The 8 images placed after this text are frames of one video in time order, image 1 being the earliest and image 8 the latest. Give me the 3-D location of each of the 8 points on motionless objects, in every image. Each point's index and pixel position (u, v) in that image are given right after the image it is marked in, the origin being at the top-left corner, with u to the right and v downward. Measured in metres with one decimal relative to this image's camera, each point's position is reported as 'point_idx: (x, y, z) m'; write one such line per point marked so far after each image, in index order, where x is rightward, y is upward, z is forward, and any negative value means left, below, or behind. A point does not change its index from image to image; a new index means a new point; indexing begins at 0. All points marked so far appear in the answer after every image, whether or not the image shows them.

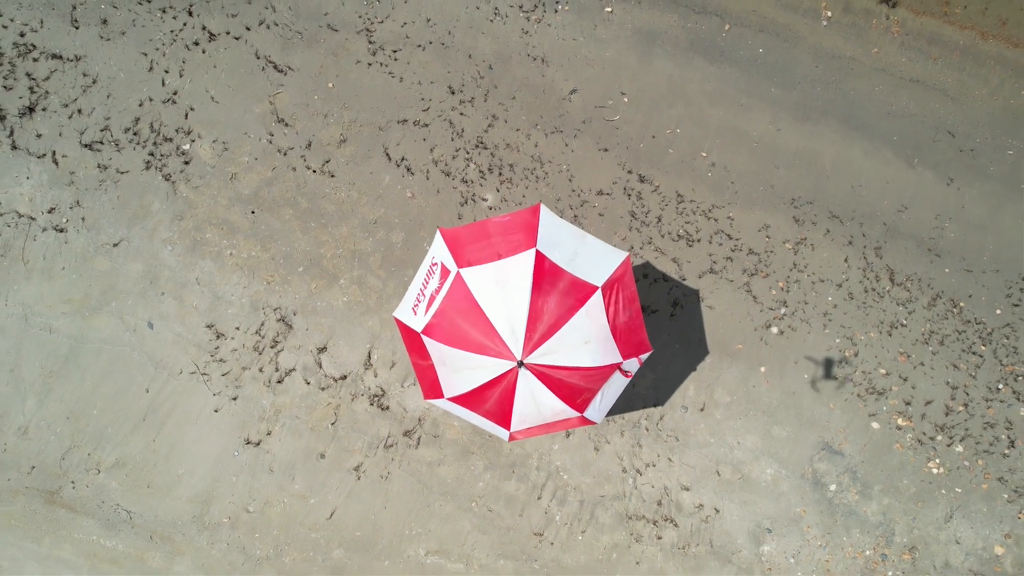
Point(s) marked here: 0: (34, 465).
0: (-3.0, -1.1, +2.8) m
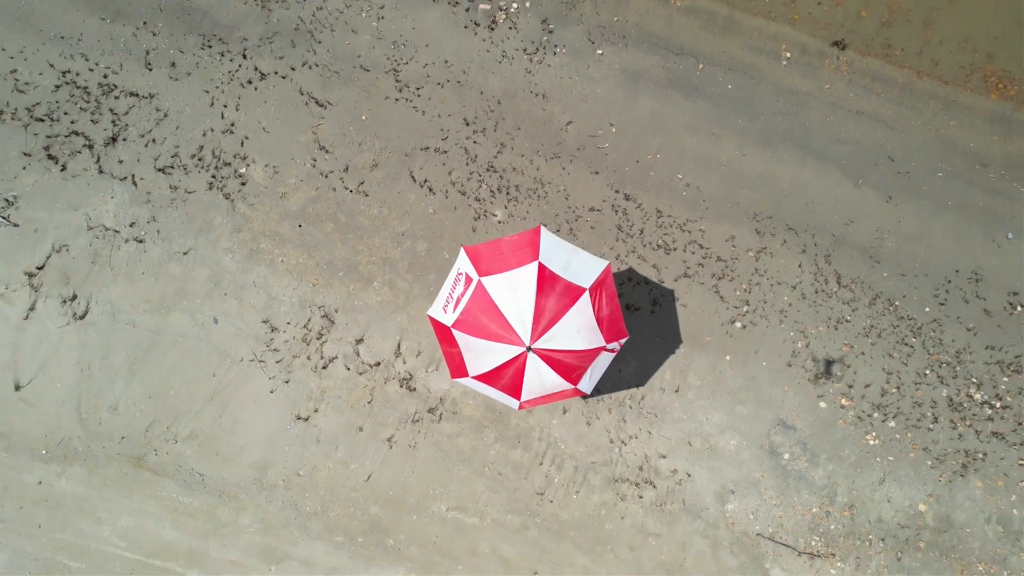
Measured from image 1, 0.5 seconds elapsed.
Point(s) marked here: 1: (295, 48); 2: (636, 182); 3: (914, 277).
0: (-2.9, -1.1, +3.4) m
1: (-1.8, +2.0, +3.6) m
2: (+1.0, +0.8, +3.6) m
3: (+3.1, +0.1, +3.6) m
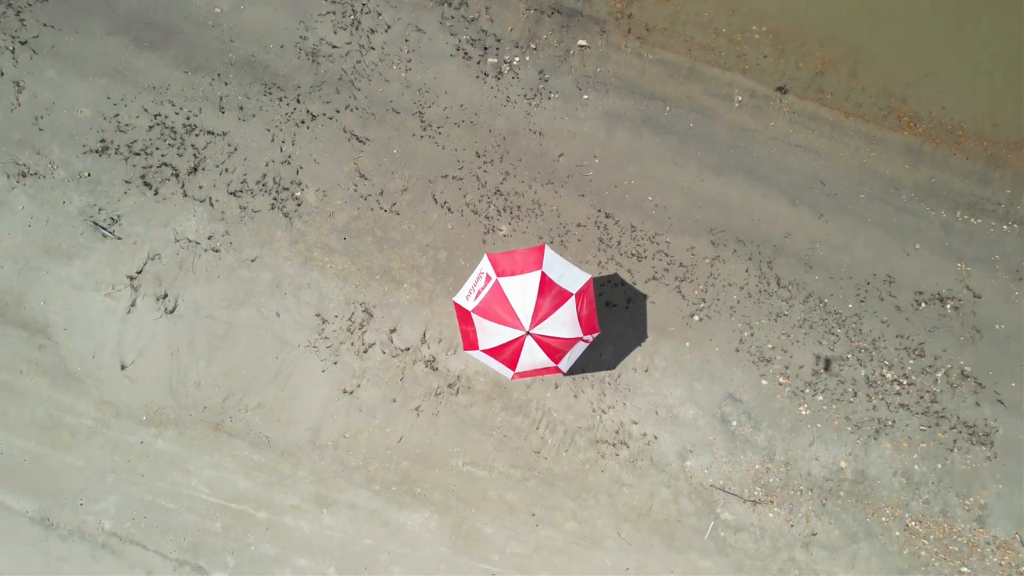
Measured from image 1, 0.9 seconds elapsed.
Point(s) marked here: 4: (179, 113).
0: (-2.9, -1.1, +4.3) m
1: (-1.7, +1.9, +4.5) m
2: (+1.0, +0.8, +4.4) m
3: (+3.1, +0.1, +4.4) m
4: (-3.3, +1.7, +4.5) m
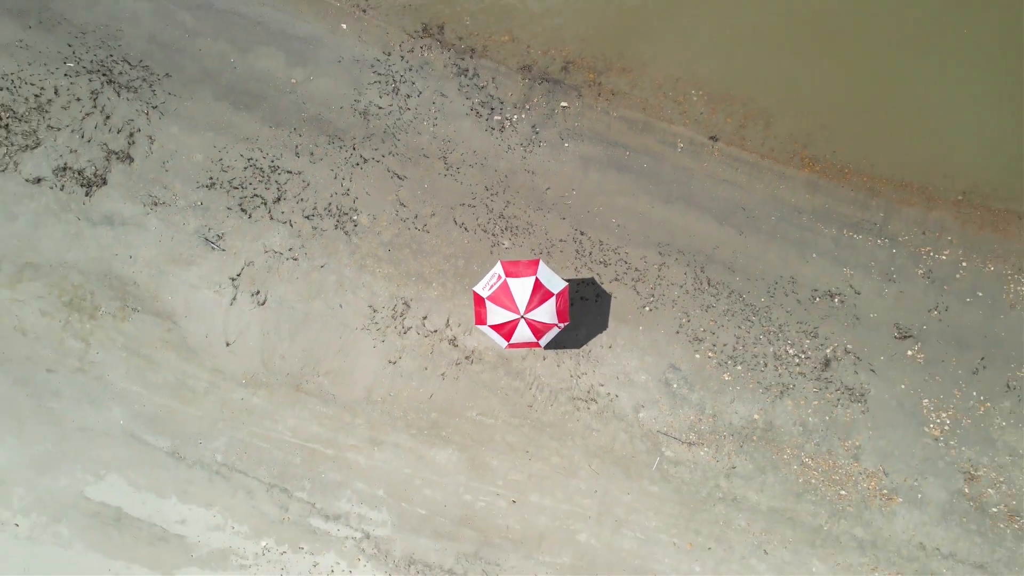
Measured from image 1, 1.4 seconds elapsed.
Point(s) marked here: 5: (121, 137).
0: (-2.9, -1.1, +5.9) m
1: (-1.7, +2.0, +6.1) m
2: (+1.0, +0.9, +6.0) m
3: (+3.1, +0.1, +5.9) m
4: (-3.3, +1.8, +6.1) m
5: (-5.1, +2.0, +5.9) m
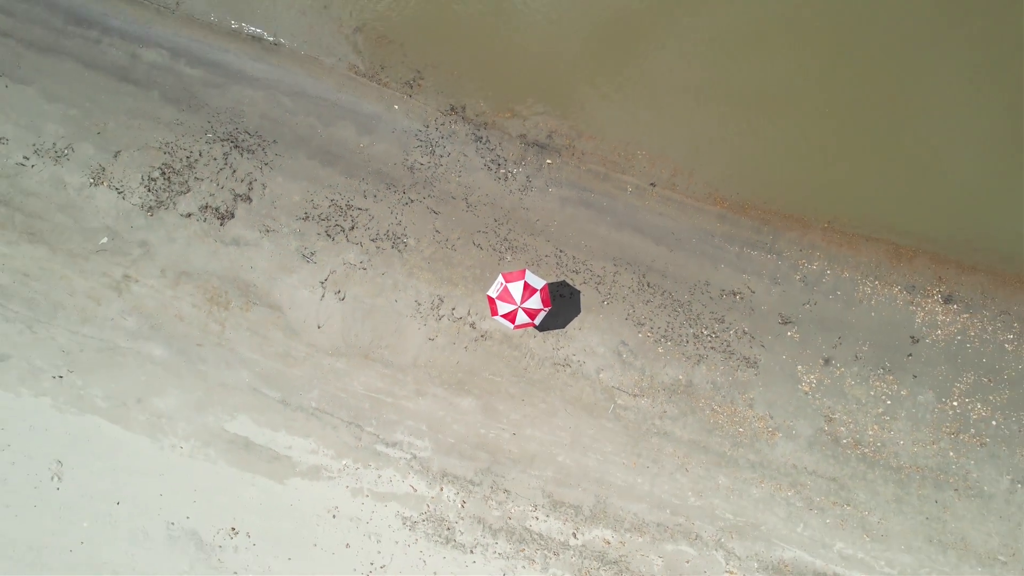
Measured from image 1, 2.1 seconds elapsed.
0: (-2.9, -1.1, +8.7) m
1: (-1.7, +2.0, +8.9) m
2: (+1.0, +0.8, +8.7) m
3: (+3.2, +0.1, +8.6) m
4: (-3.3, +1.7, +8.9) m
5: (-5.1, +2.0, +8.7) m
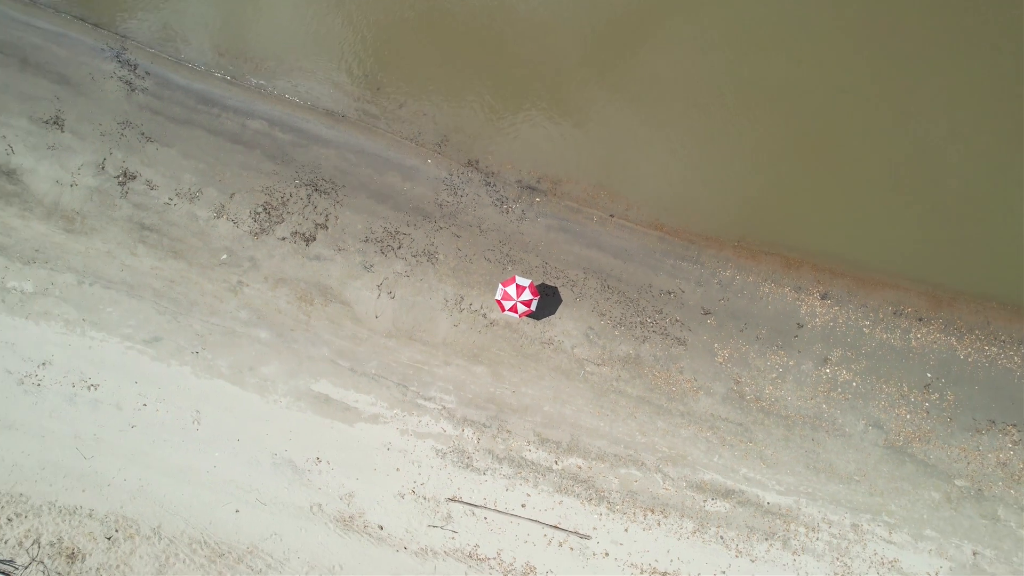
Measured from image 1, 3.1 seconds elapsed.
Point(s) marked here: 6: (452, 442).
0: (-2.9, -1.2, +12.2) m
1: (-1.7, +1.9, +12.5) m
2: (+1.0, +0.8, +12.3) m
3: (+3.2, +0.1, +12.1) m
4: (-3.3, +1.7, +12.5) m
5: (-5.1, +1.9, +12.3) m
6: (-1.5, -3.9, +11.7) m
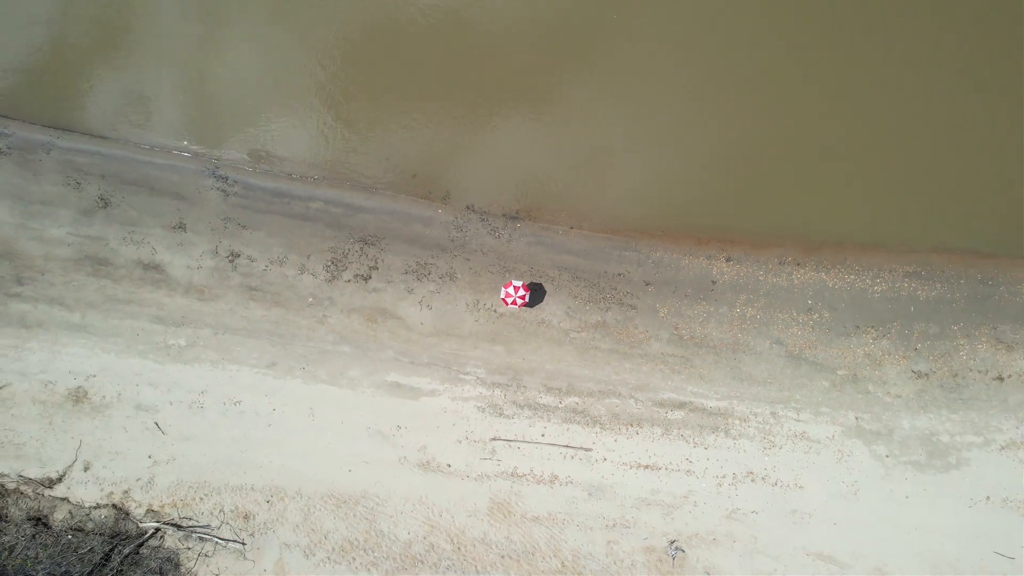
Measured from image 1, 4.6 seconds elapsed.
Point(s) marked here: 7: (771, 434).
0: (-2.7, -1.7, +17.5) m
1: (-2.0, +1.6, +17.7) m
2: (+0.8, +0.9, +17.5) m
3: (+3.1, +0.5, +17.3) m
4: (-3.5, +1.1, +17.7) m
5: (-5.4, +1.1, +17.6) m
6: (-0.9, -4.1, +16.9) m
7: (+9.4, -5.3, +16.5) m
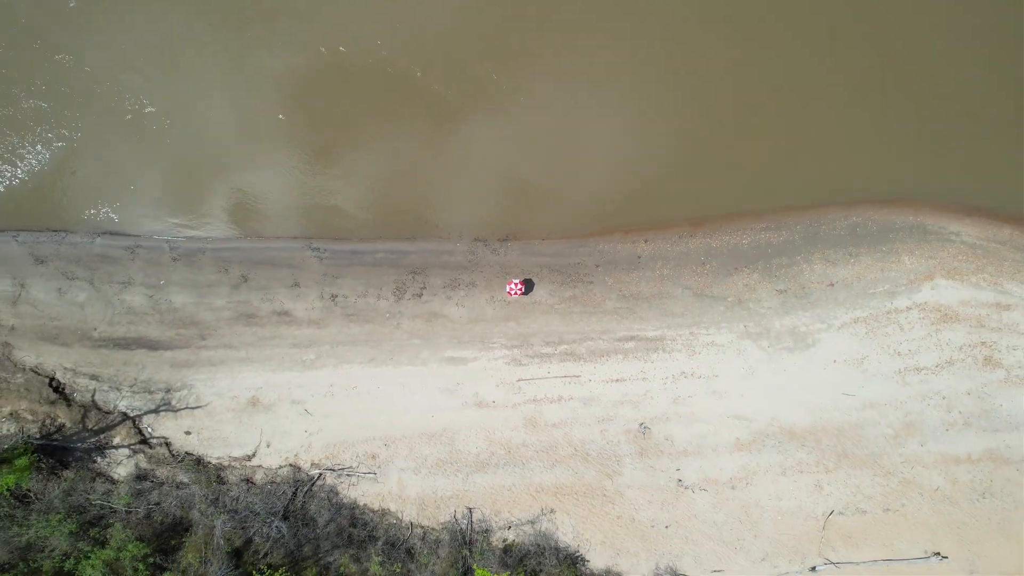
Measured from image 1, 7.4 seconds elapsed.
0: (-2.3, -1.9, +27.0) m
1: (-2.2, +1.4, +27.2) m
2: (+0.7, +1.3, +26.9) m
3: (+3.0, +1.3, +26.7) m
4: (-3.6, +0.6, +27.3) m
5: (-5.4, +0.3, +27.1) m
6: (-0.1, -4.0, +26.4) m
7: (+10.2, -3.3, +25.8) m
